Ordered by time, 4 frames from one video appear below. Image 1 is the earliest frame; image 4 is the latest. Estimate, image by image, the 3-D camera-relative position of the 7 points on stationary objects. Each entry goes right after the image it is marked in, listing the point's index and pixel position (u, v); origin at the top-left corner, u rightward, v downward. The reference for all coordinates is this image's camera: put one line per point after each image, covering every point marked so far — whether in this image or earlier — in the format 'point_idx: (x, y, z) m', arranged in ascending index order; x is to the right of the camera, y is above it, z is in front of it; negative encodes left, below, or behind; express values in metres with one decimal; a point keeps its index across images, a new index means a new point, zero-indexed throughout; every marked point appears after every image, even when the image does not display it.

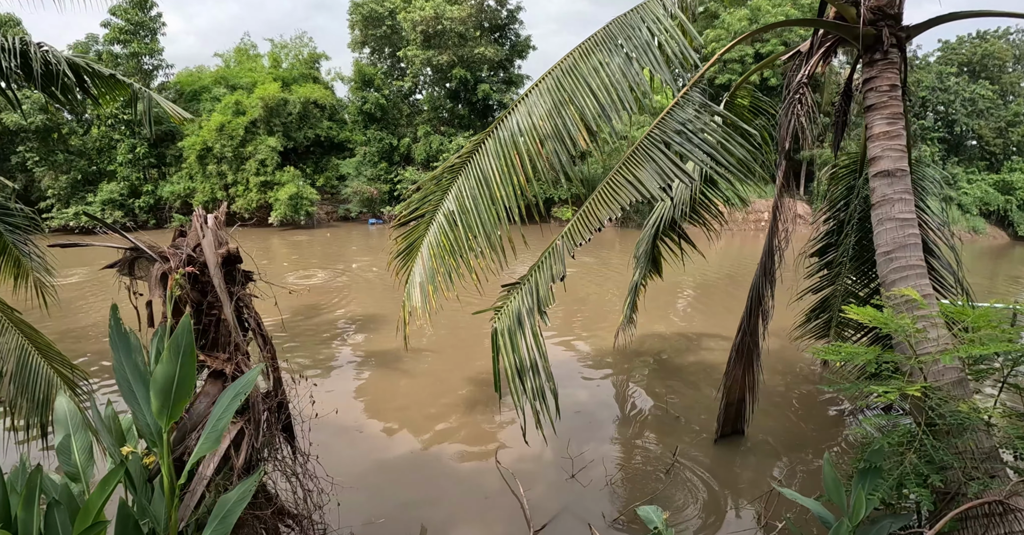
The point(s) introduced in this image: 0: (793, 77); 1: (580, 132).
0: (+1.9, +1.3, +4.1) m
1: (+0.4, +0.8, +3.5) m
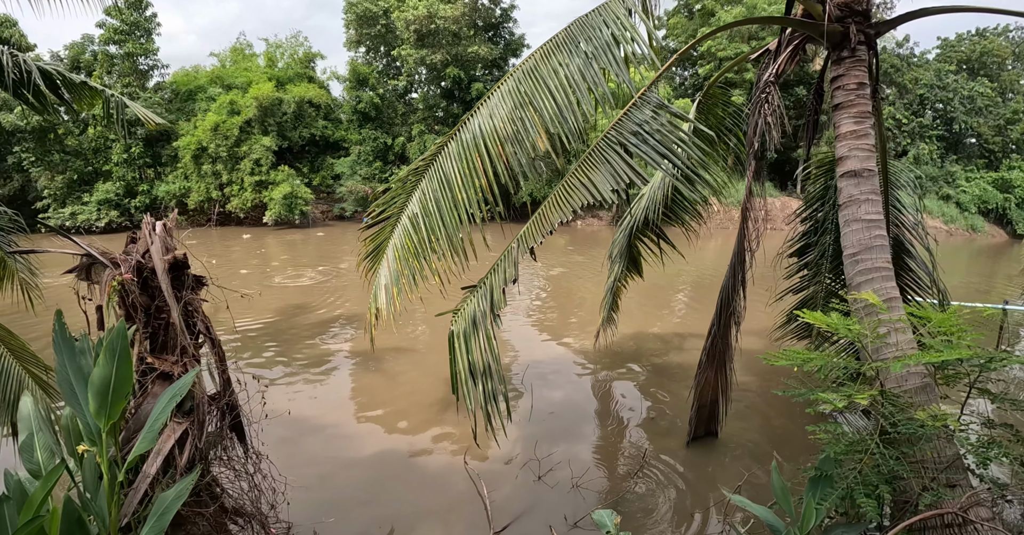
0: (+1.6, +1.3, +4.1) m
1: (+0.2, +0.7, +3.5) m
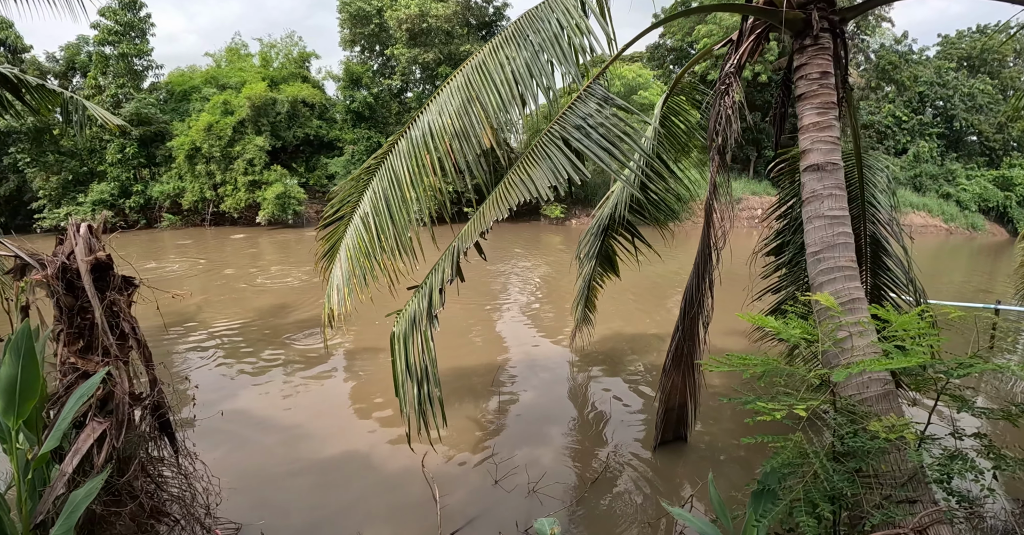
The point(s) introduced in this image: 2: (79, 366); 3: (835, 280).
0: (+1.4, +1.3, +4.0) m
1: (-0.1, +0.7, +3.4) m
2: (-2.0, -0.5, +2.9) m
3: (+1.9, -0.1, +3.7) m
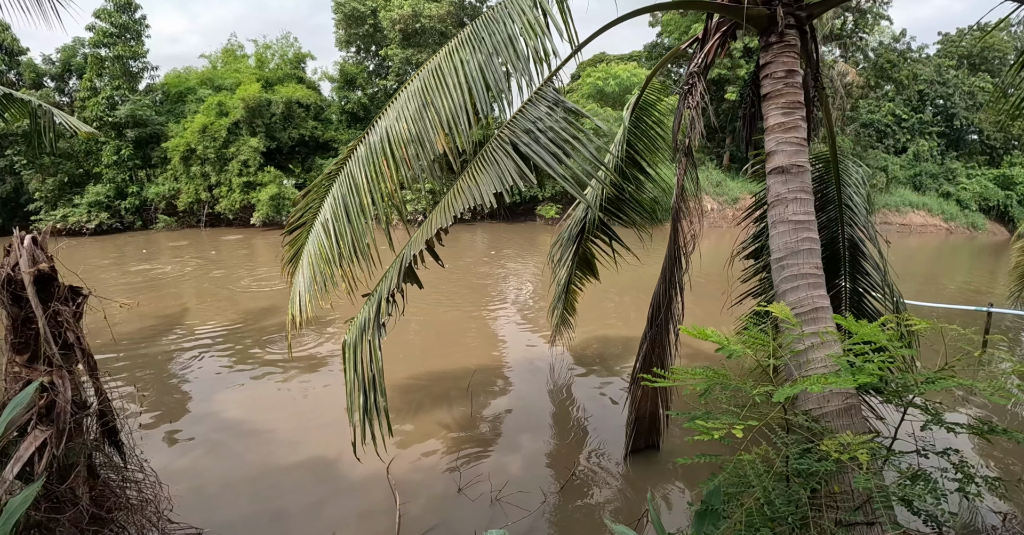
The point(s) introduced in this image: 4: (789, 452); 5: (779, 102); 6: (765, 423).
0: (+1.1, +1.2, +3.9) m
1: (-0.4, +0.7, +3.3) m
2: (-2.2, -0.5, +2.8) m
3: (+1.7, -0.1, +3.6) m
4: (+1.4, -0.7, +2.9) m
5: (+1.6, +0.9, +3.7) m
6: (+1.3, -0.7, +3.0) m
